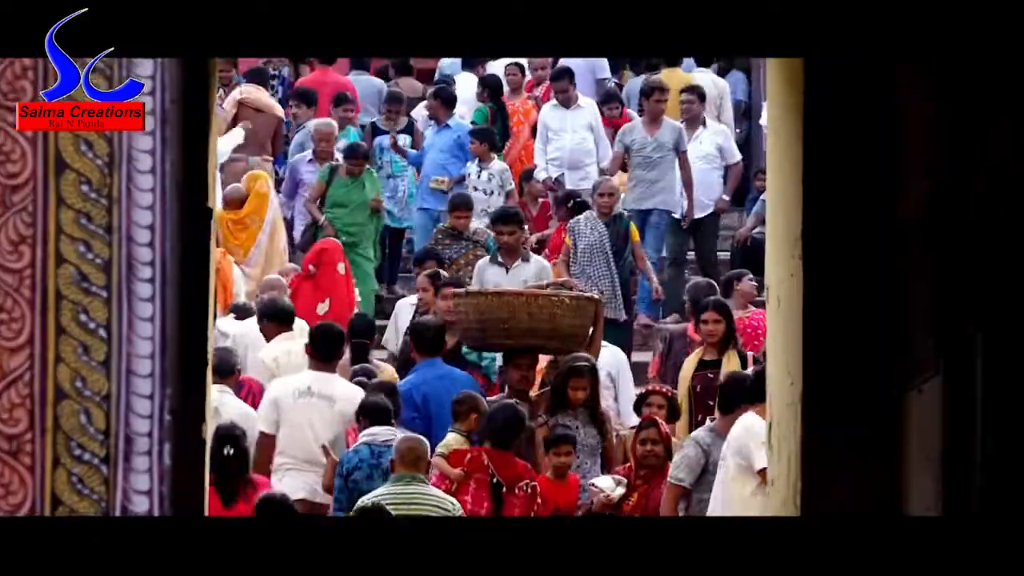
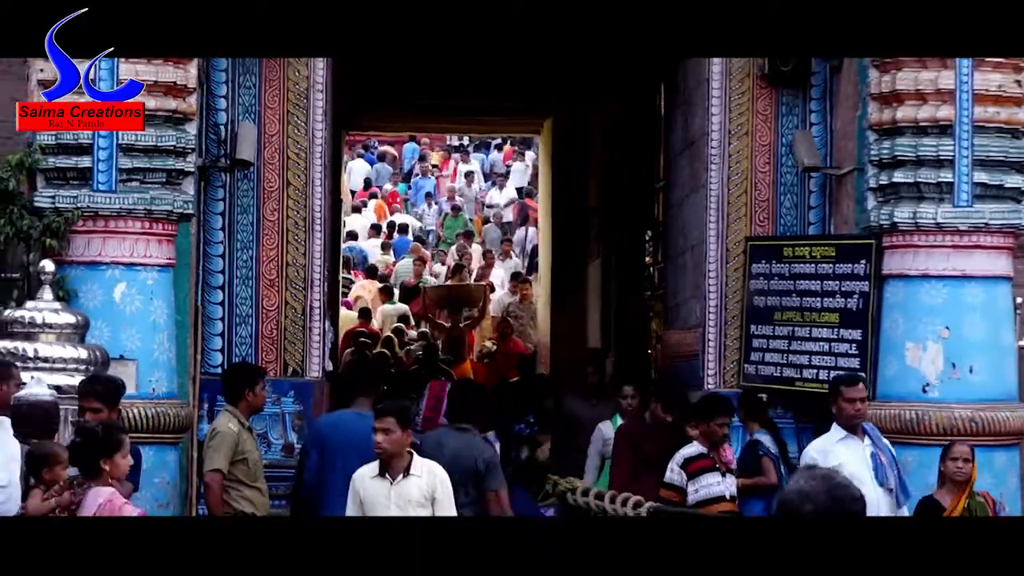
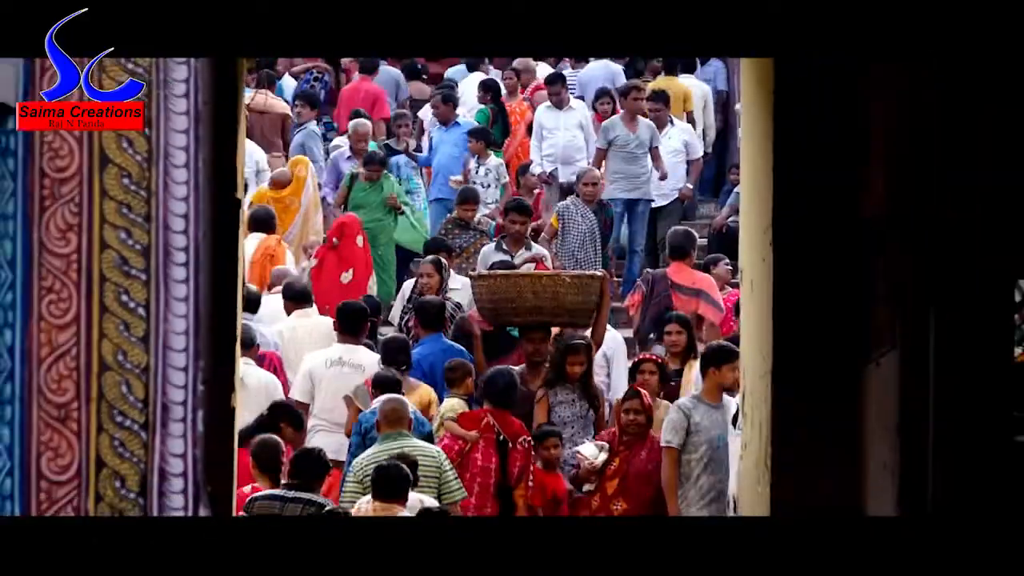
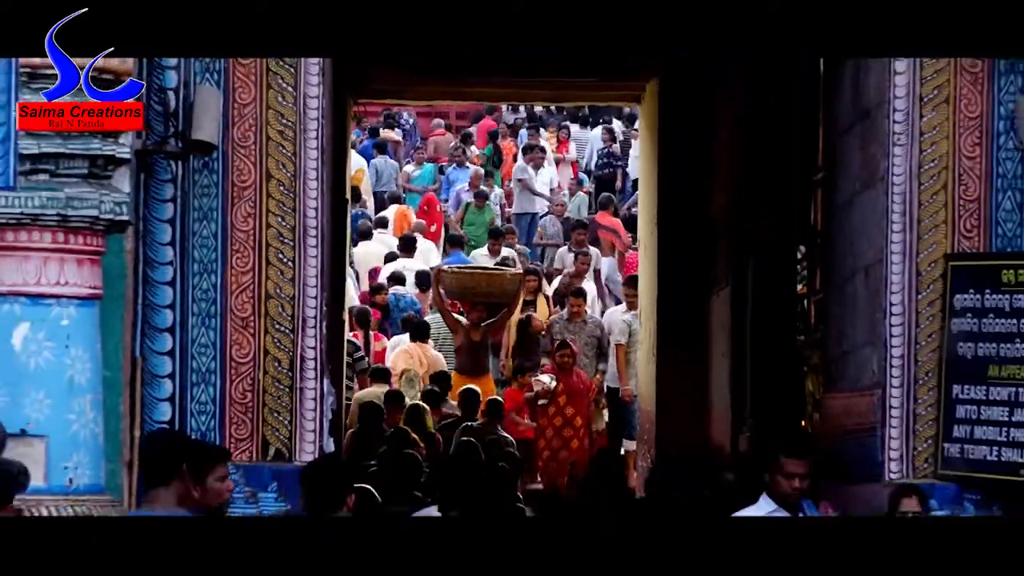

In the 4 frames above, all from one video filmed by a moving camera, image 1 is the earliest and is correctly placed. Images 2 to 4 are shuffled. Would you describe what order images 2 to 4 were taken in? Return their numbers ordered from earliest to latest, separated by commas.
3, 4, 2
